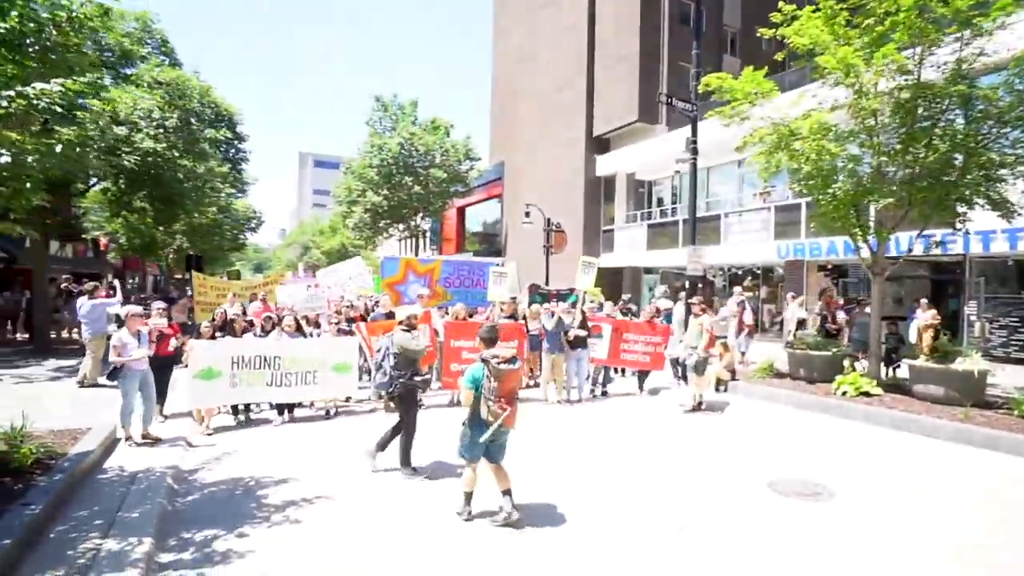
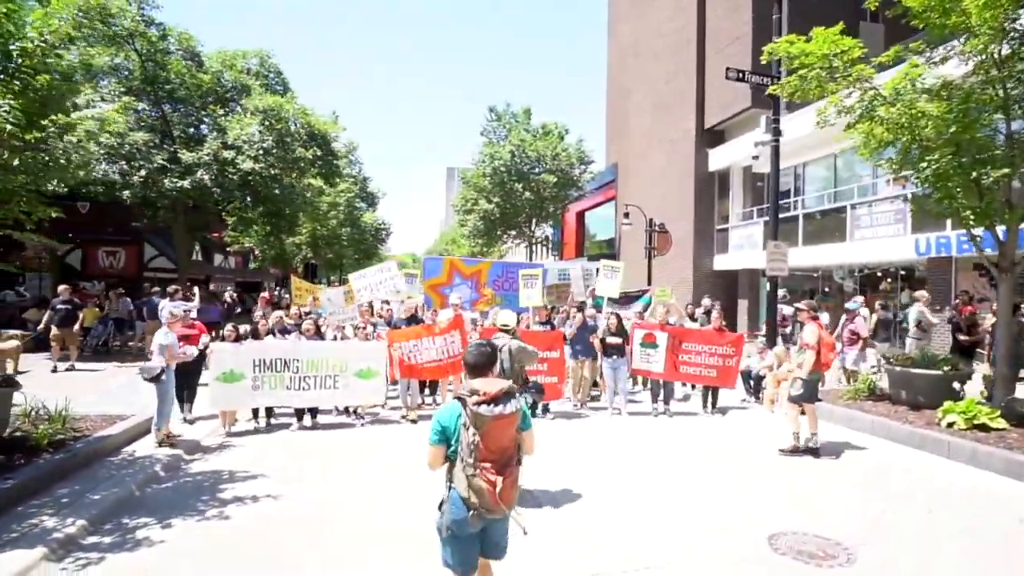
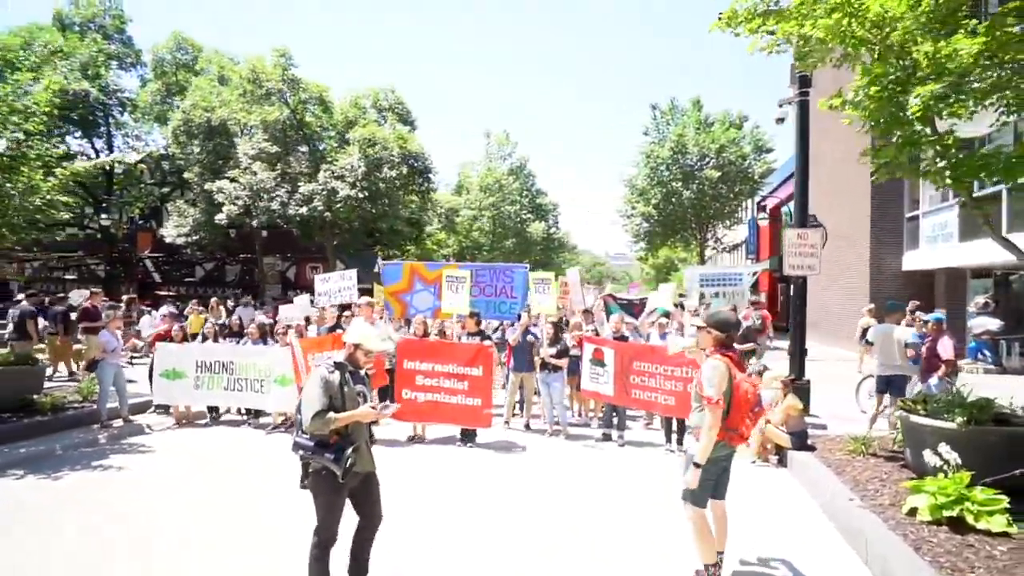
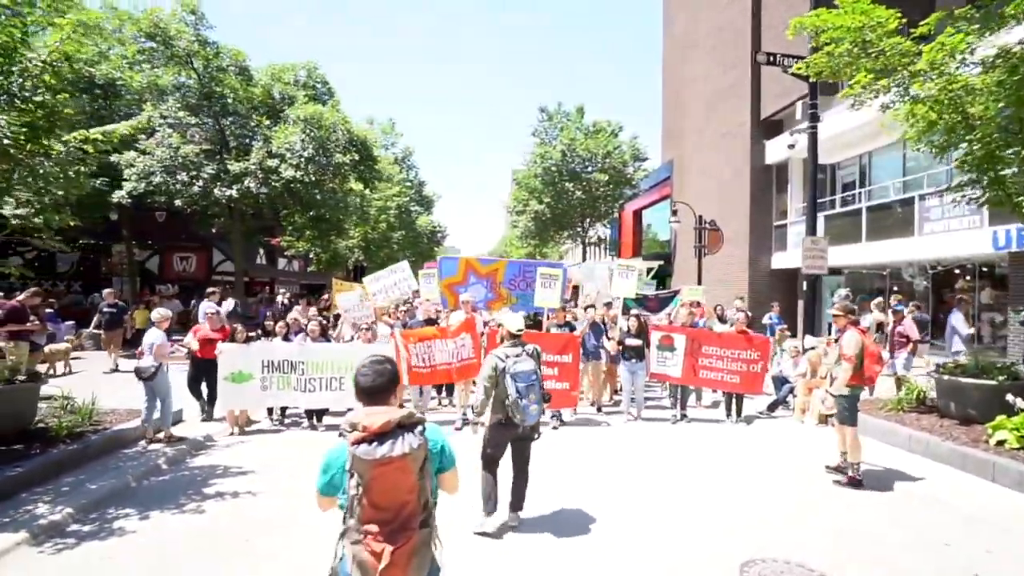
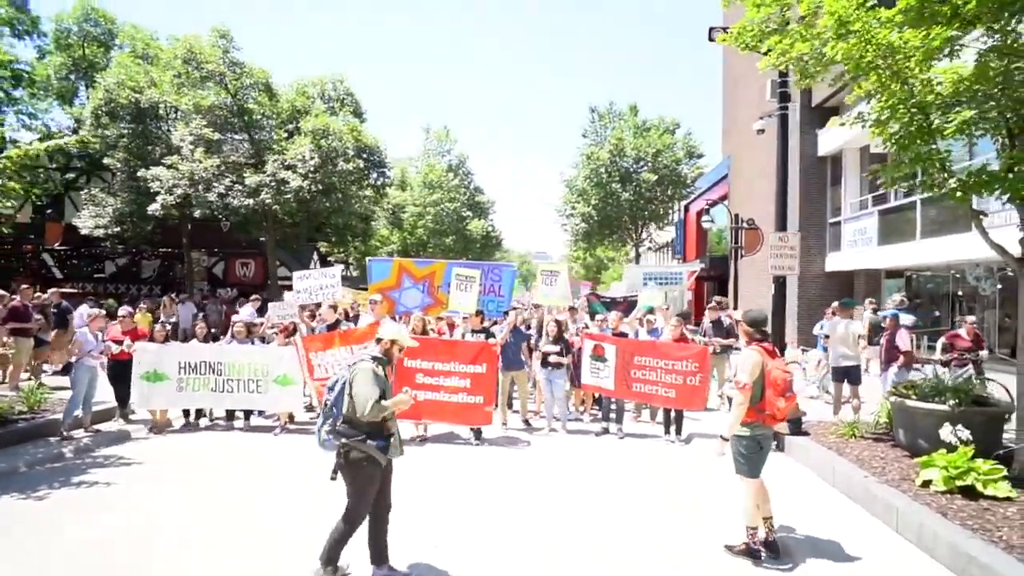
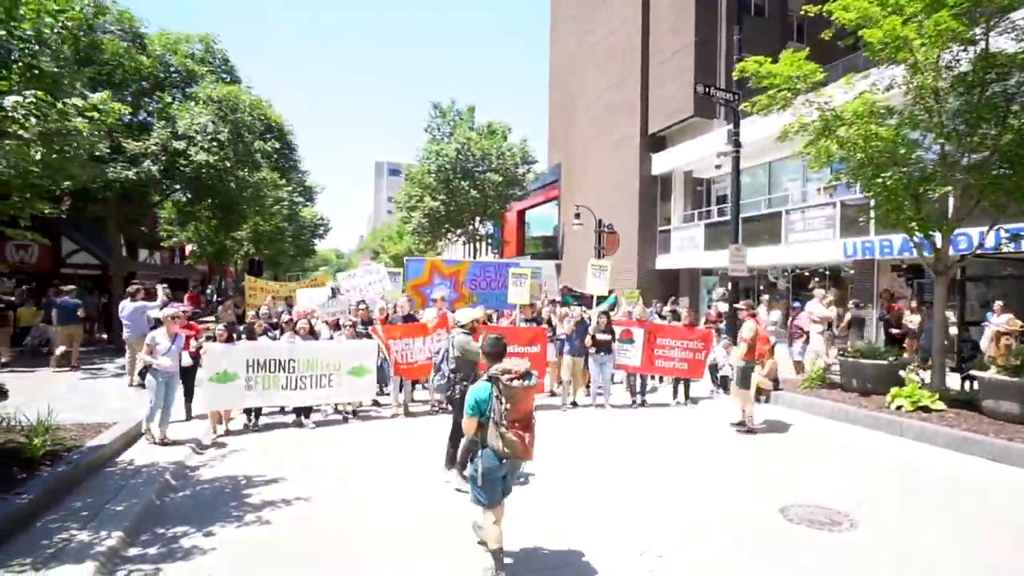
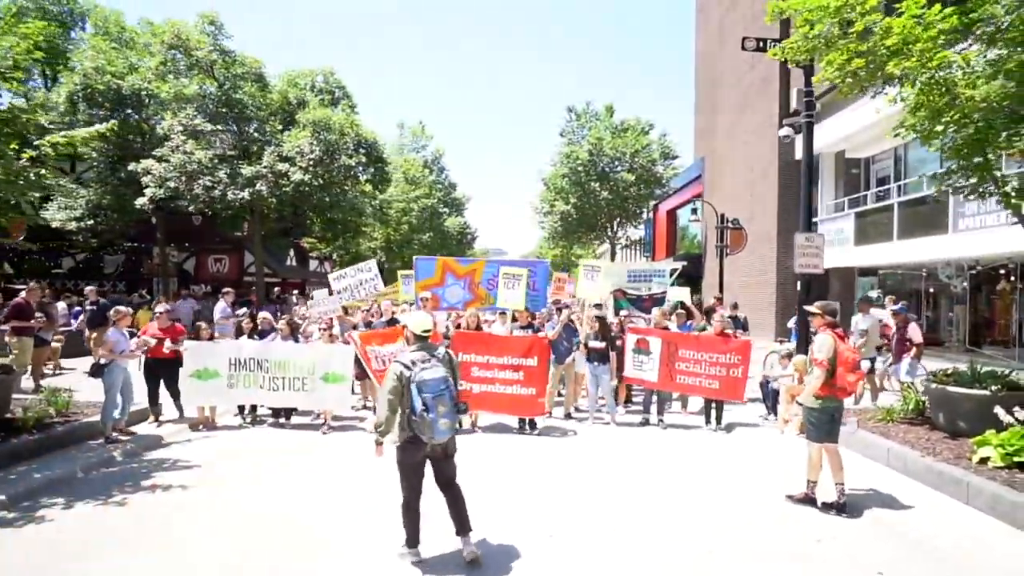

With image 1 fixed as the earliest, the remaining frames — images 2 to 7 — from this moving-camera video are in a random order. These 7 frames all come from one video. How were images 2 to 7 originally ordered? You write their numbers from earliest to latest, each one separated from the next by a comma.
6, 2, 4, 7, 5, 3
